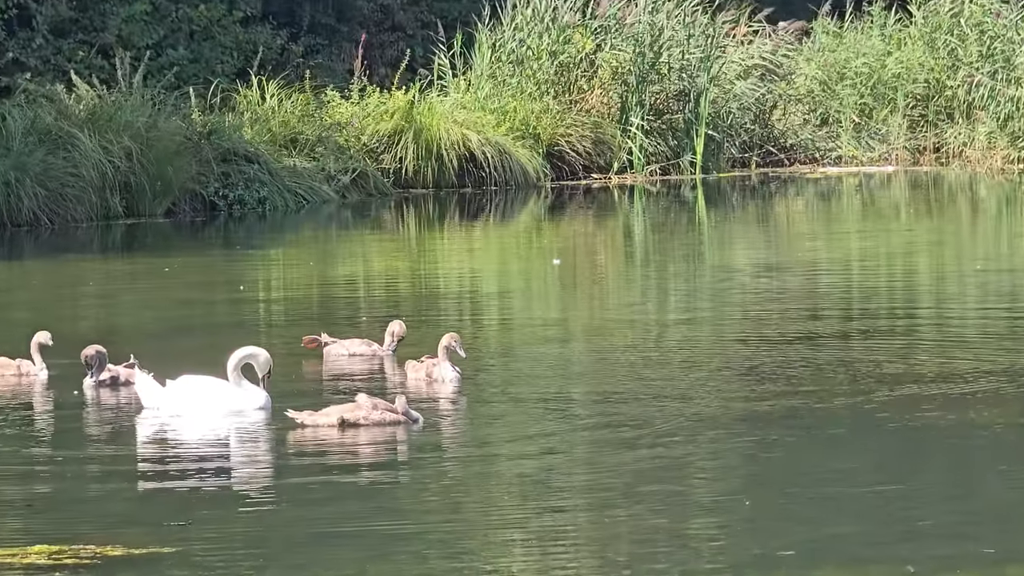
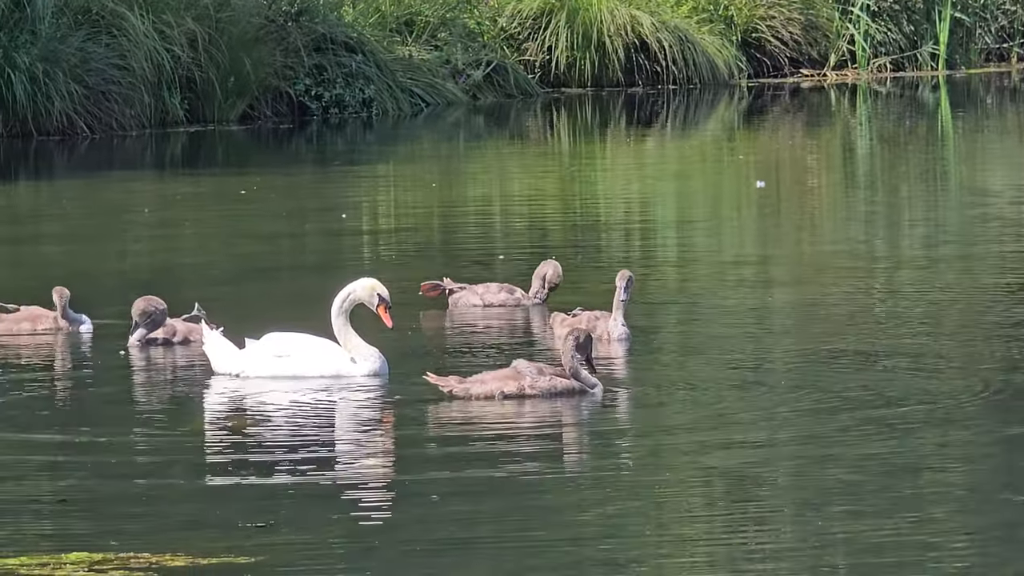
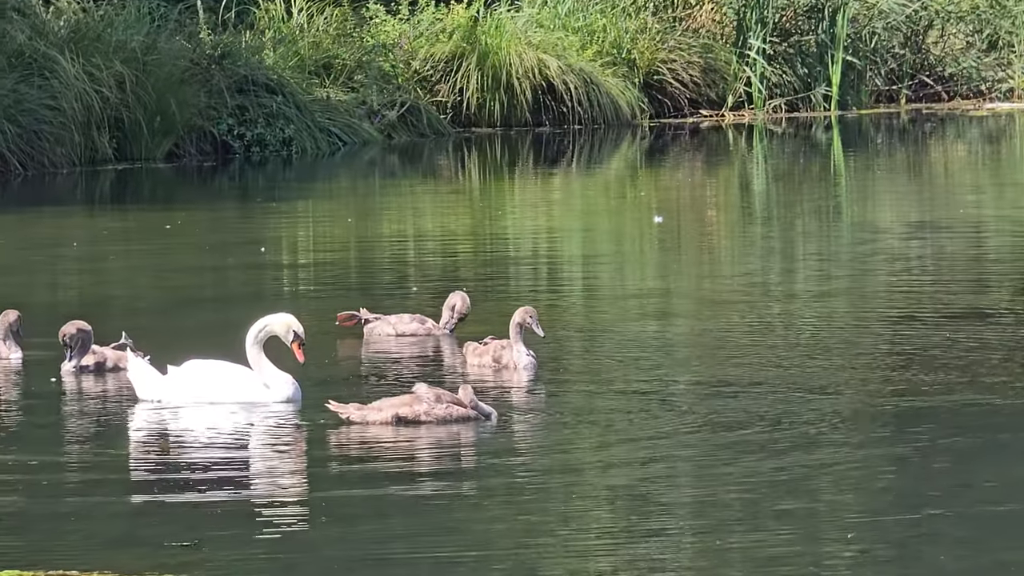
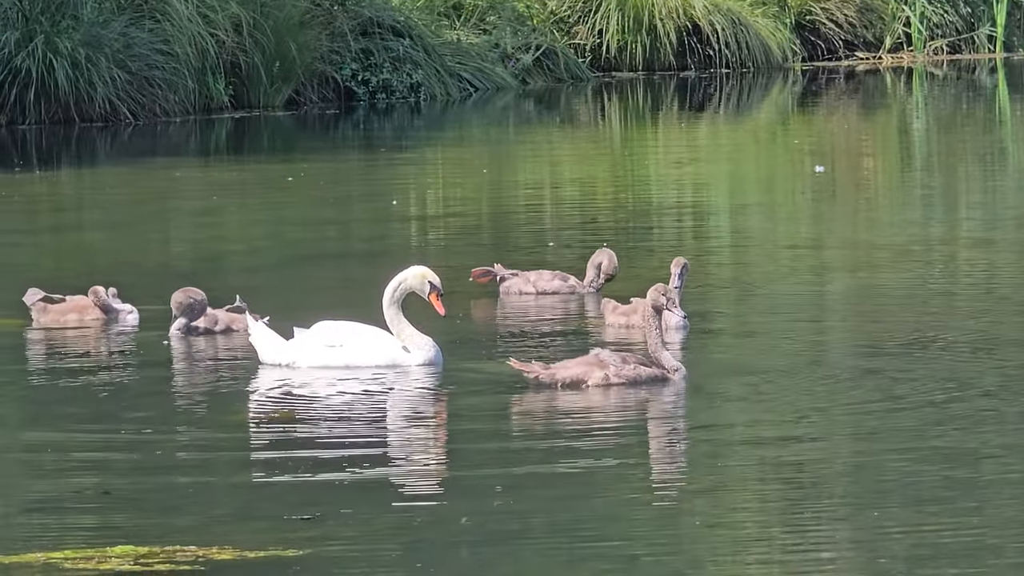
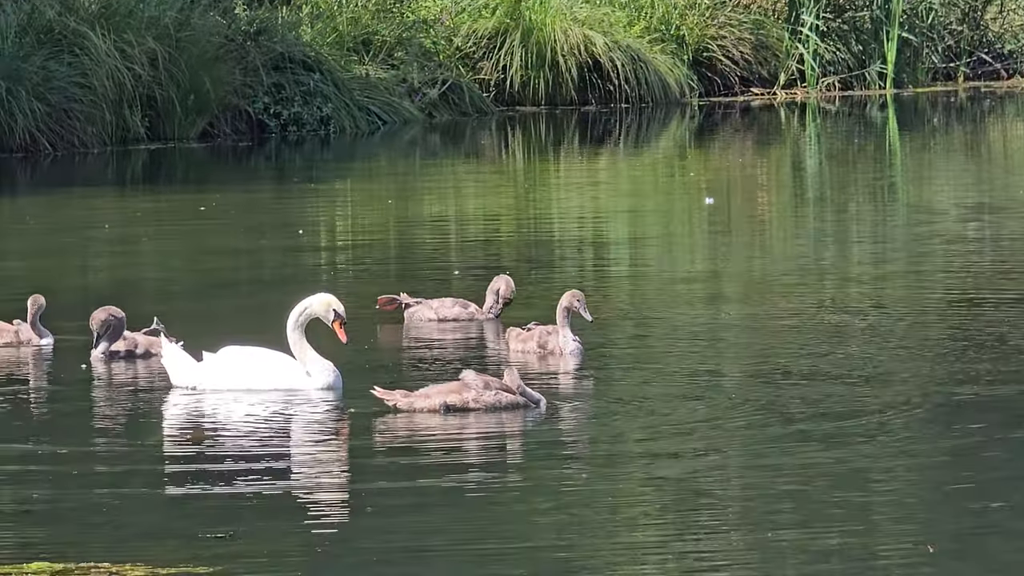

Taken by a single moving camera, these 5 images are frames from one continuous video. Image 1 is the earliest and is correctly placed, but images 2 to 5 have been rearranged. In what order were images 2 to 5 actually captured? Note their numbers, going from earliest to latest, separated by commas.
3, 5, 2, 4
